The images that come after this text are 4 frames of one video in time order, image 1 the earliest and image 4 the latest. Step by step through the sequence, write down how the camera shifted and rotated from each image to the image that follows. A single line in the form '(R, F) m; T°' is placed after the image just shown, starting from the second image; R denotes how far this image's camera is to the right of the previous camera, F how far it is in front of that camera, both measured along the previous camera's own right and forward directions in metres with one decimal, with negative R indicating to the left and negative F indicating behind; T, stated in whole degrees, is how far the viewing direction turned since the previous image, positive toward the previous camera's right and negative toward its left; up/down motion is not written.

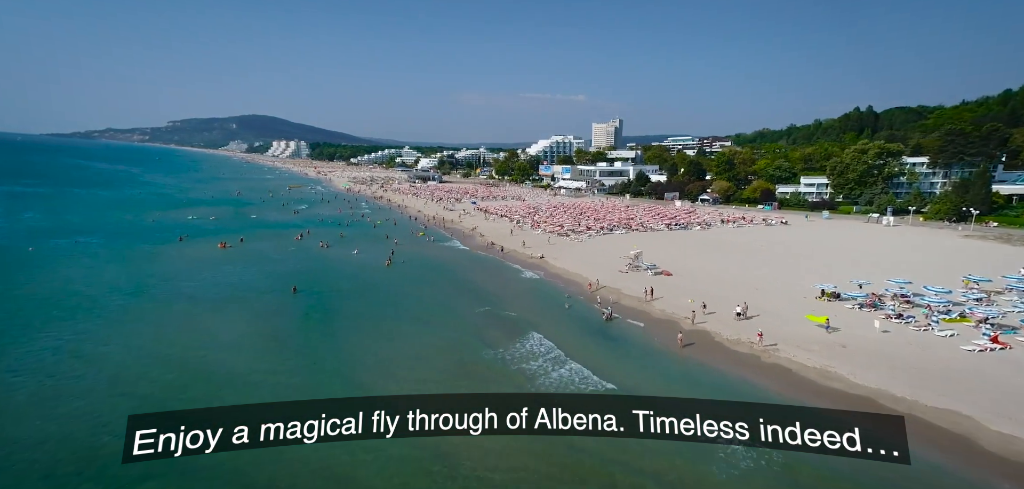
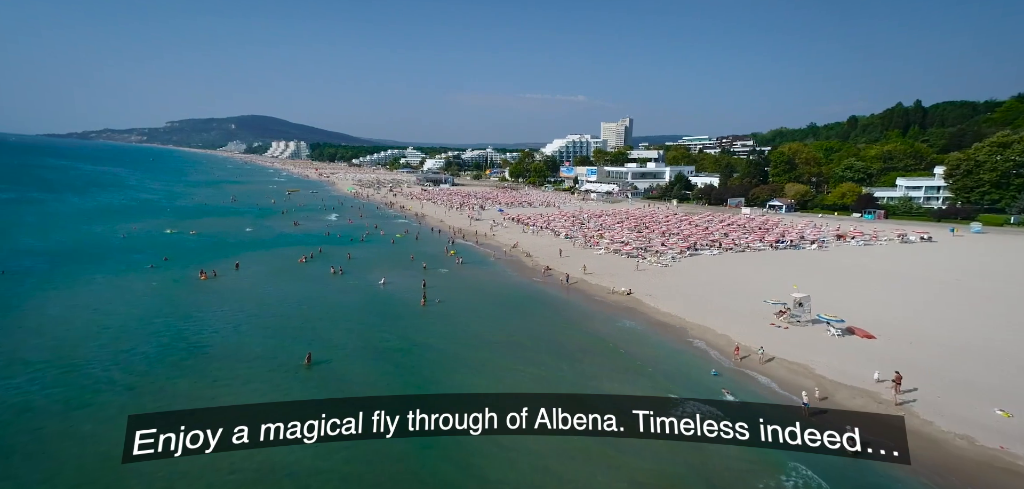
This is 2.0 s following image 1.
(-4.0, +10.5) m; 0°
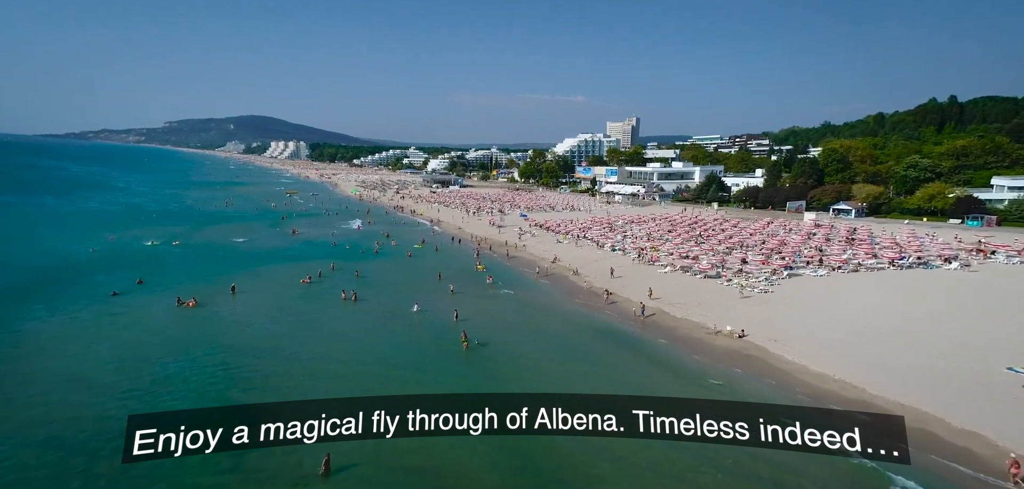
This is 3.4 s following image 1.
(-2.7, +7.8) m; 0°
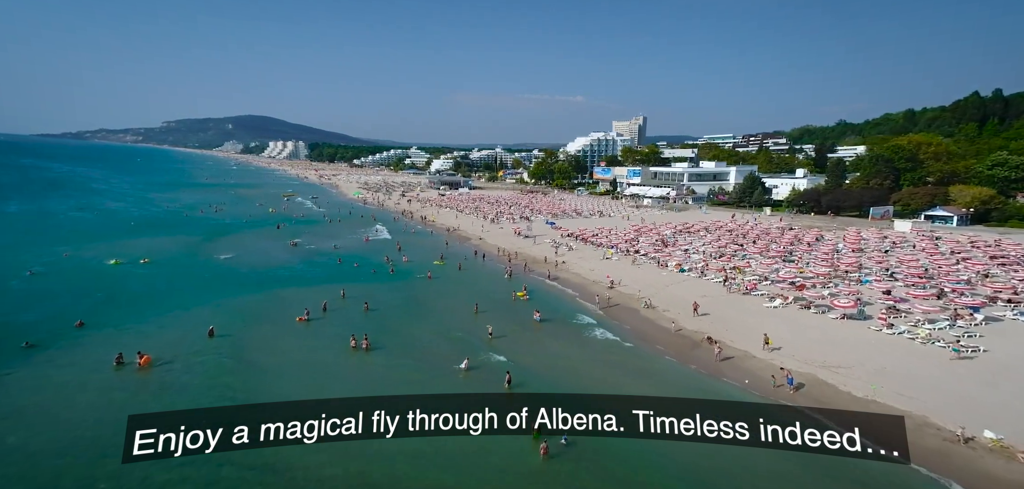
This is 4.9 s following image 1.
(-2.6, +8.7) m; 0°
